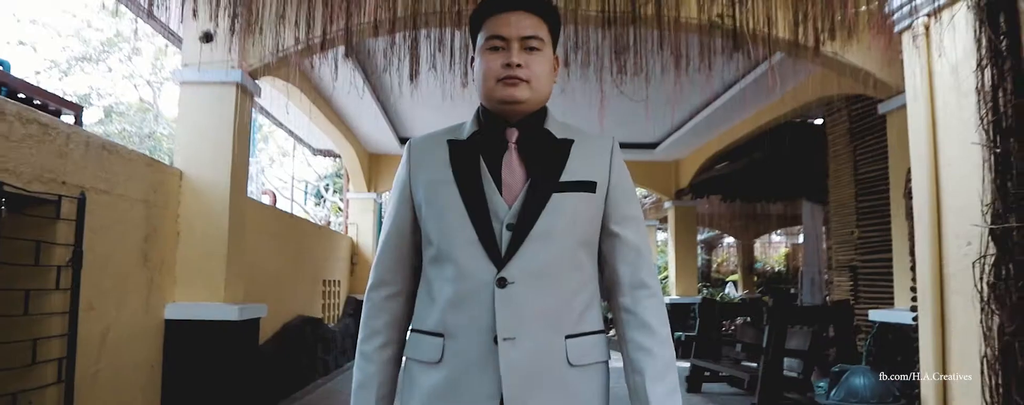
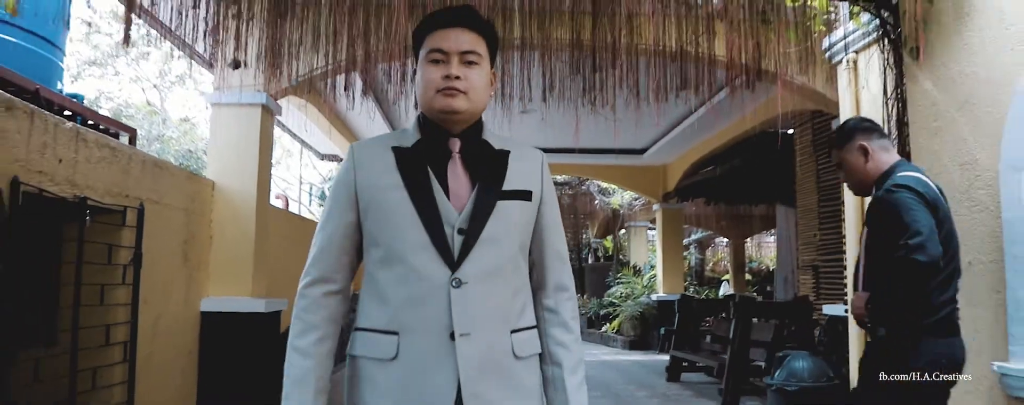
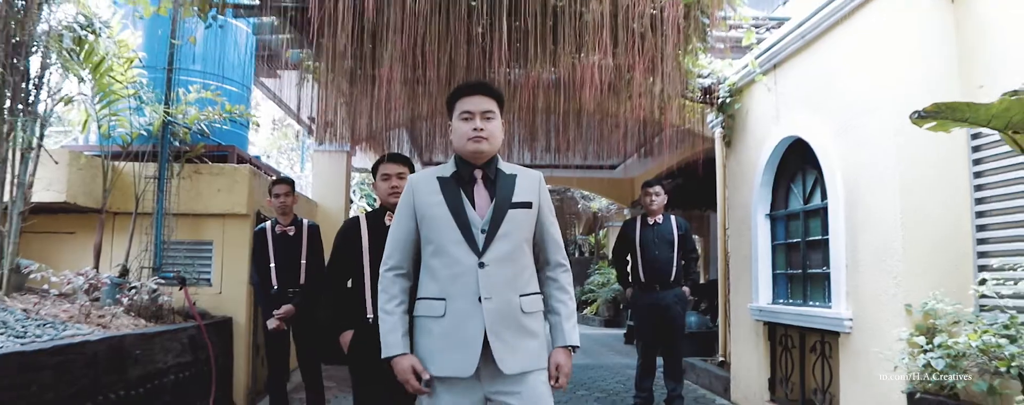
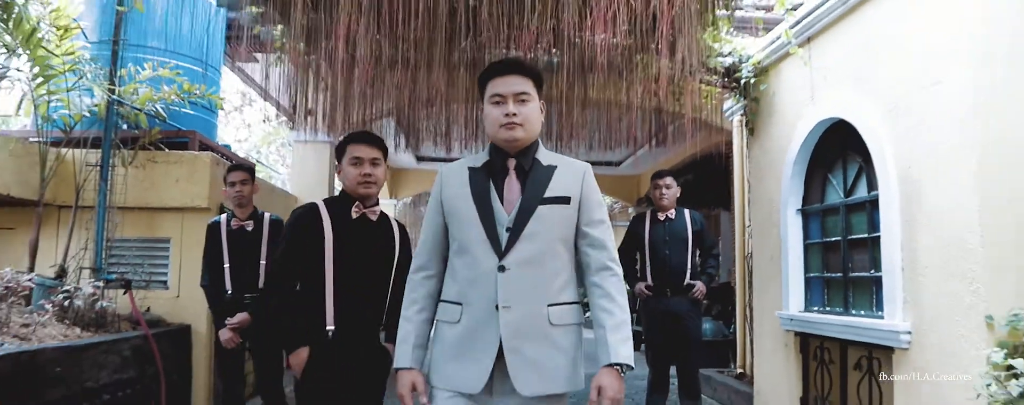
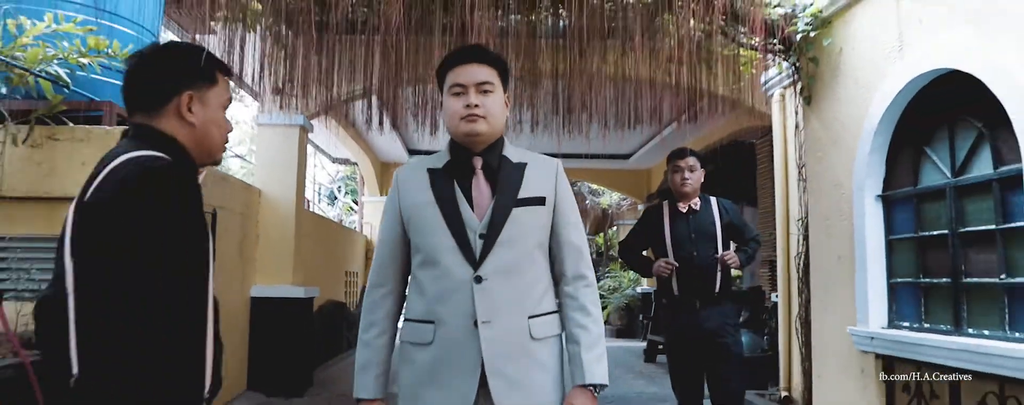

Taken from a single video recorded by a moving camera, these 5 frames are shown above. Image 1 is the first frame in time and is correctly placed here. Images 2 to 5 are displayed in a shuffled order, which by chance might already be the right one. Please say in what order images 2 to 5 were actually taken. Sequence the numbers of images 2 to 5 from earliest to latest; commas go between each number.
2, 5, 4, 3
